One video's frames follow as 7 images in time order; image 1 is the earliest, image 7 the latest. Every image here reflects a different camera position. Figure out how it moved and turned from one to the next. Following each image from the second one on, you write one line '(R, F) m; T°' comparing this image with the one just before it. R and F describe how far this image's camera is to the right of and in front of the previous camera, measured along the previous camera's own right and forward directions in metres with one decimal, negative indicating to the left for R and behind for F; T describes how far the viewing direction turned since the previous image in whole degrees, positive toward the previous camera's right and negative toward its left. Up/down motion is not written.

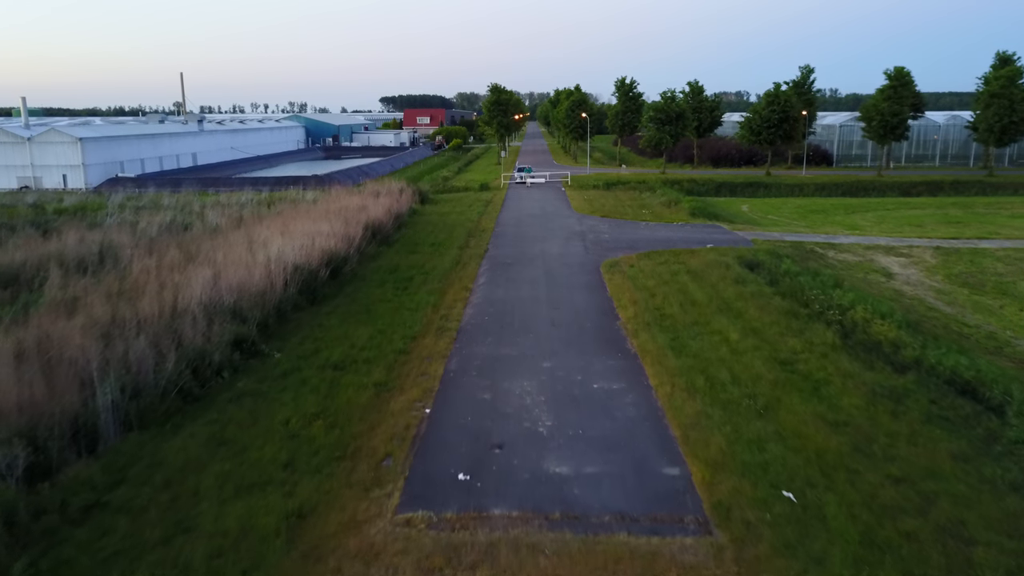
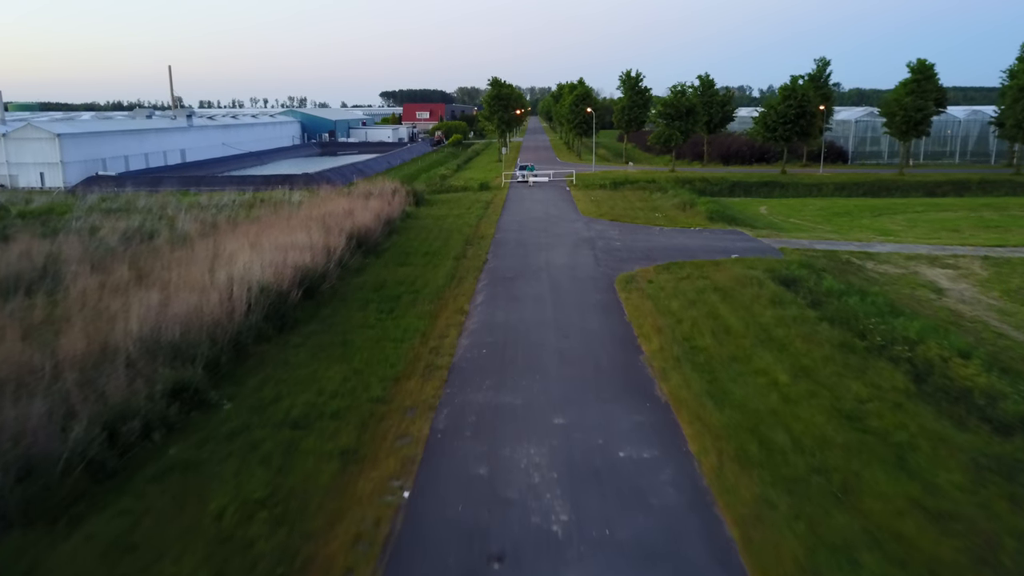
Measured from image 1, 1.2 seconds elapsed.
(0.0, +2.0) m; 0°
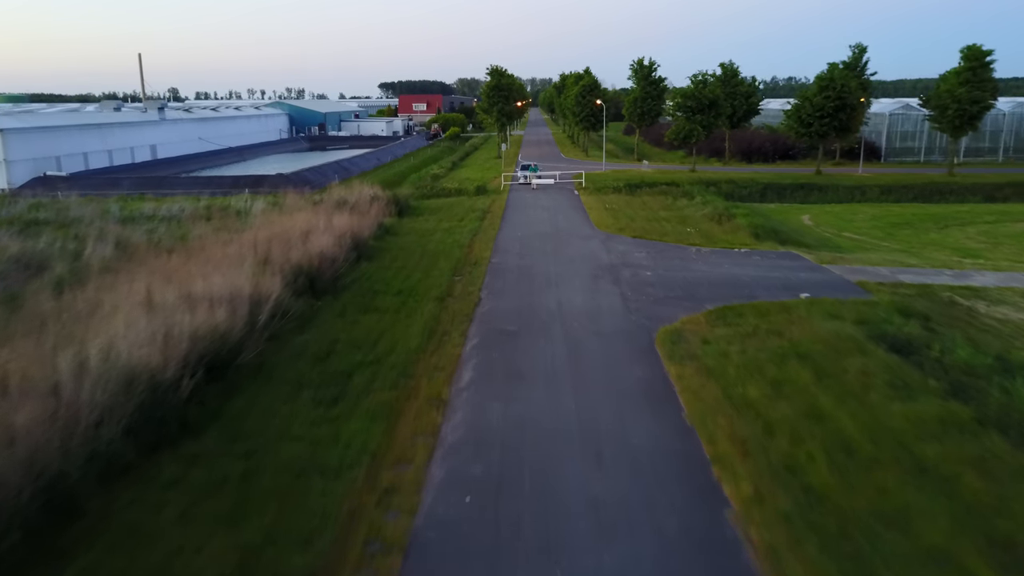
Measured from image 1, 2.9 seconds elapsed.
(0.0, +4.2) m; 0°
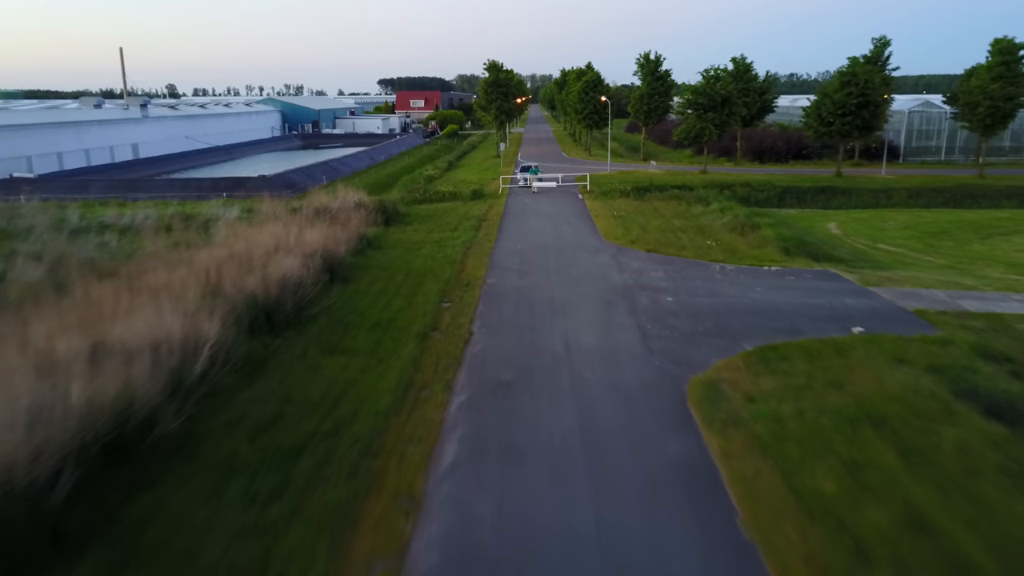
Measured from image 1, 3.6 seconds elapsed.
(0.0, +2.2) m; 0°
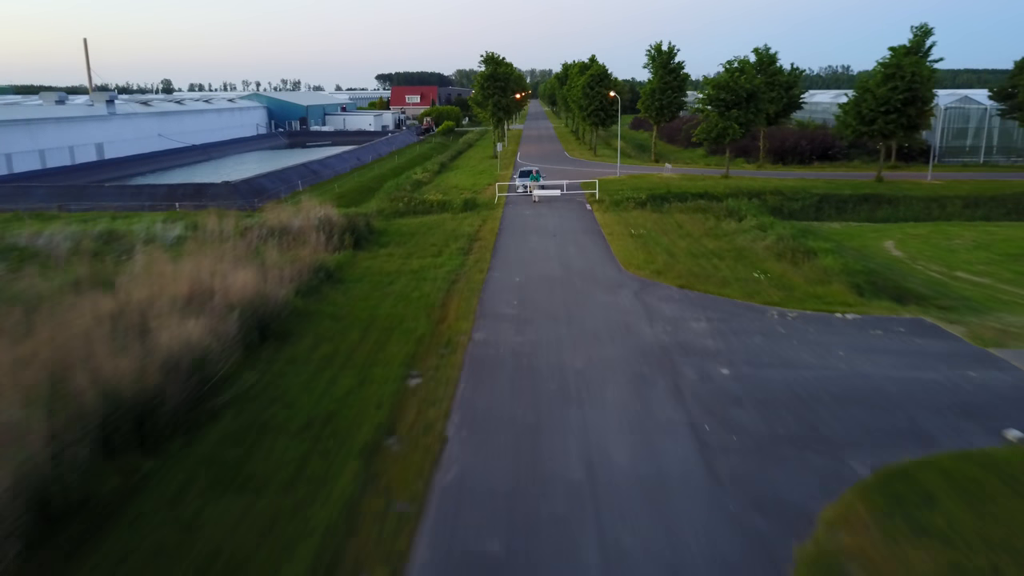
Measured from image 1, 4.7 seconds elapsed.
(+0.1, +3.6) m; 0°
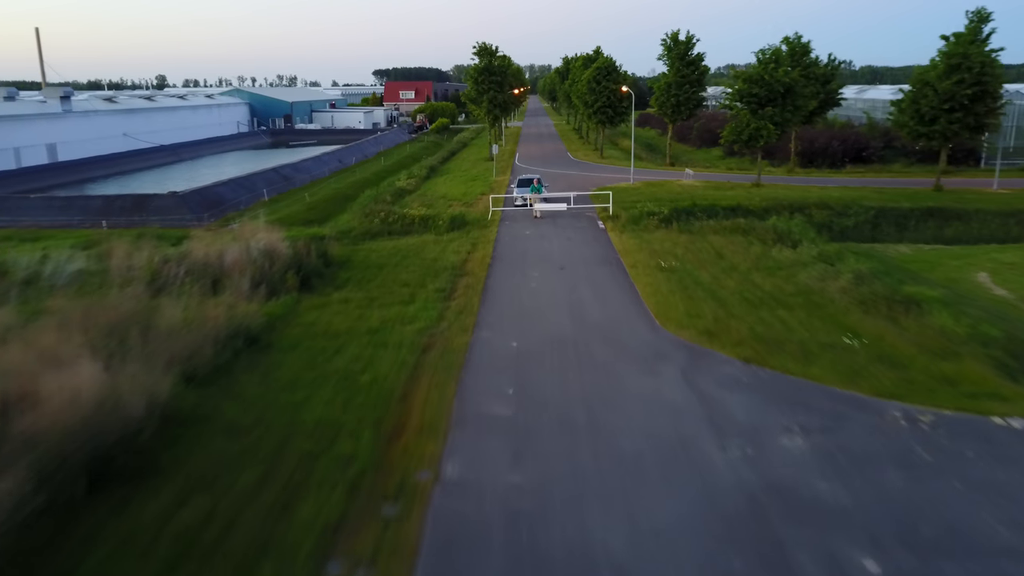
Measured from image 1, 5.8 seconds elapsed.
(+0.1, +4.0) m; 0°
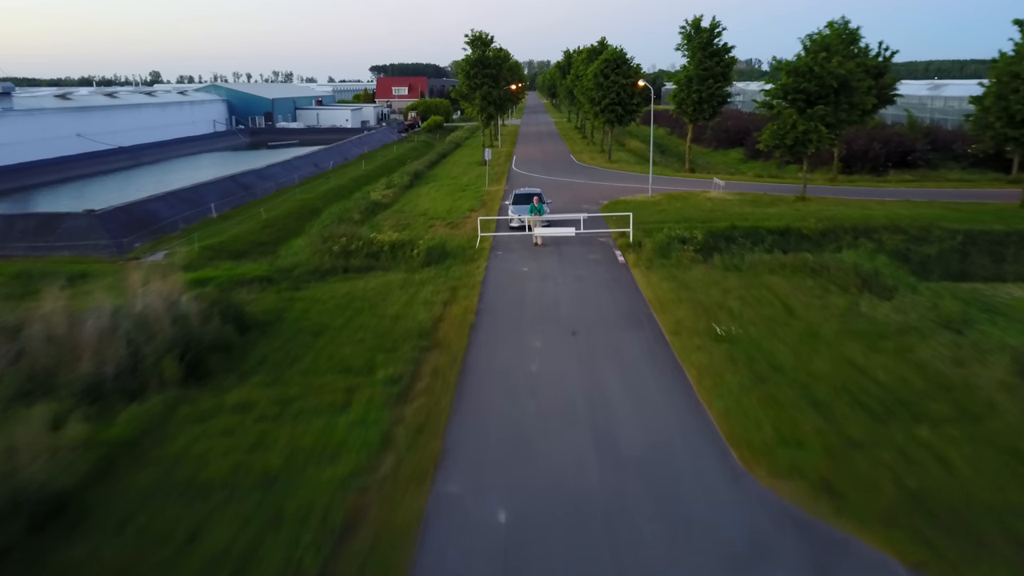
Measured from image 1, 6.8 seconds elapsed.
(+0.1, +4.3) m; 0°
